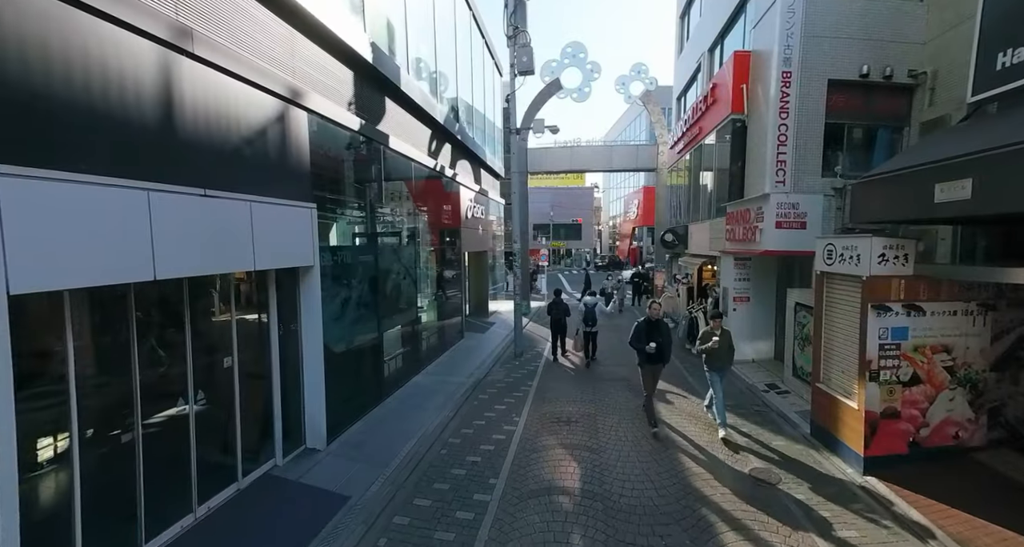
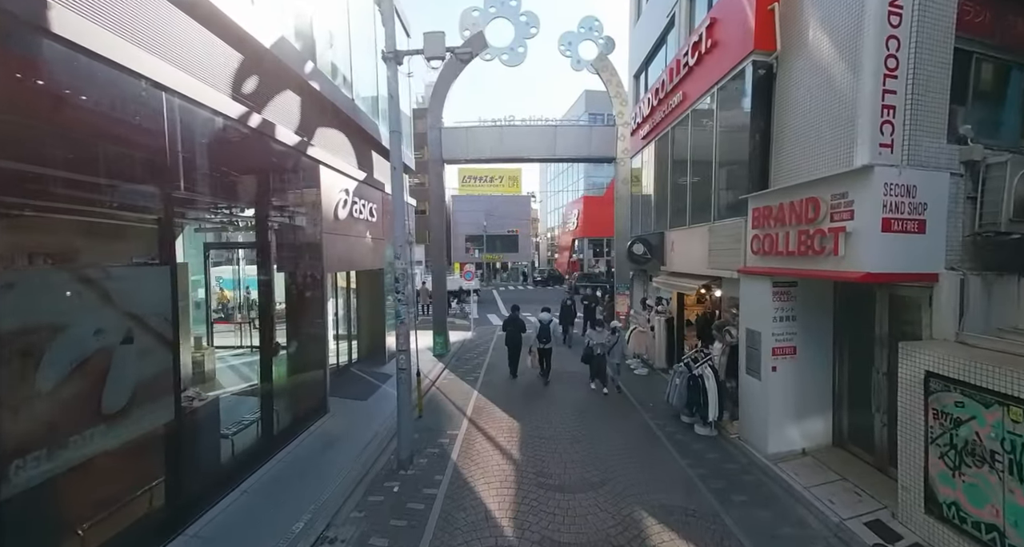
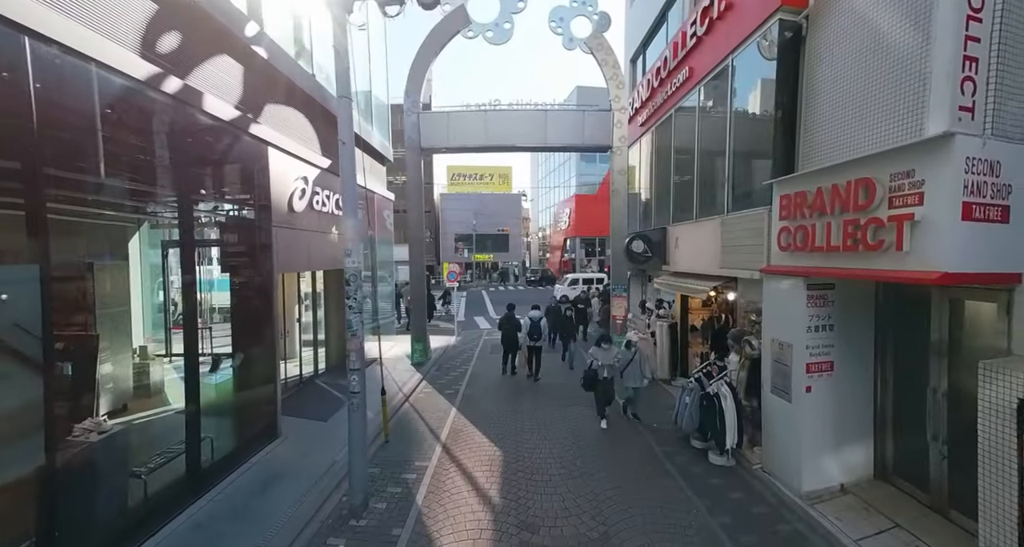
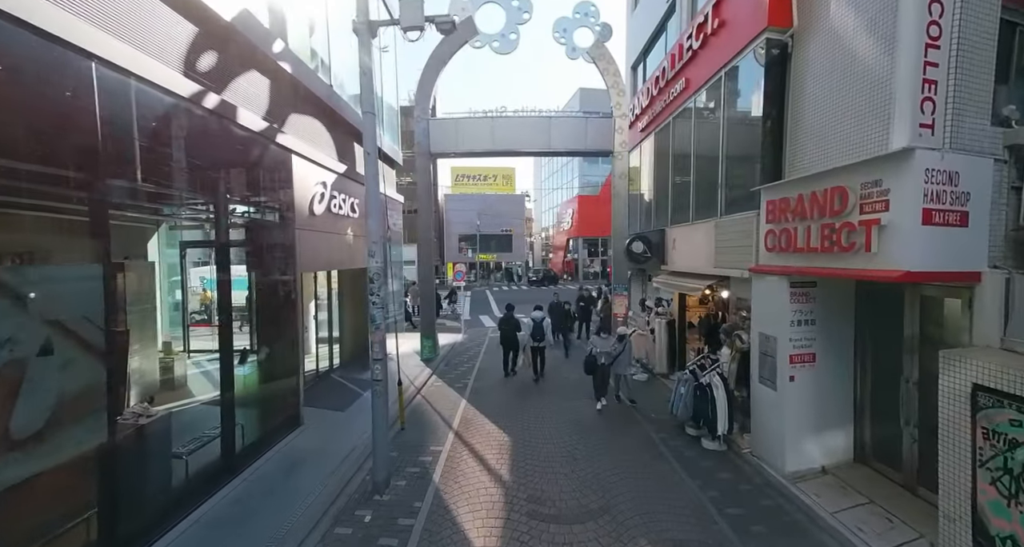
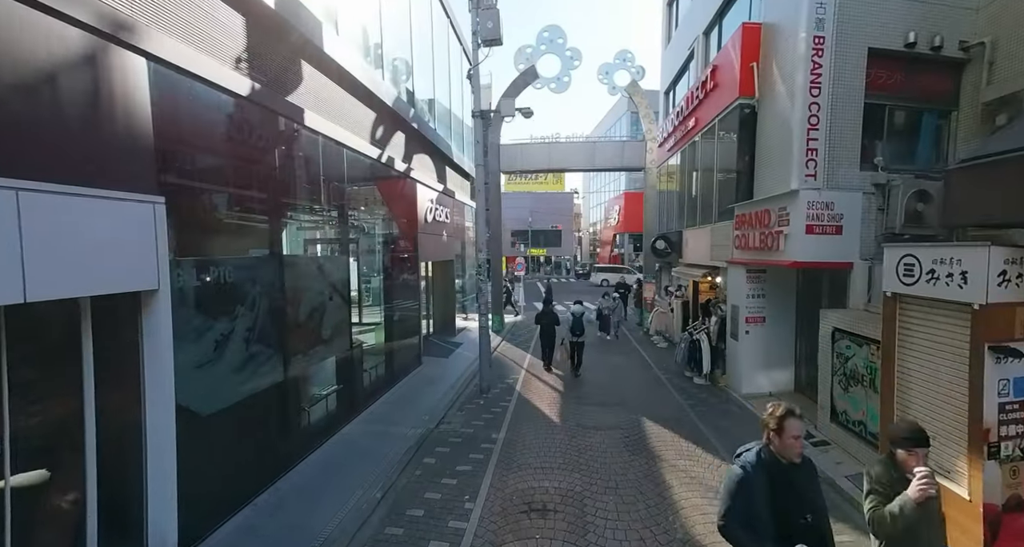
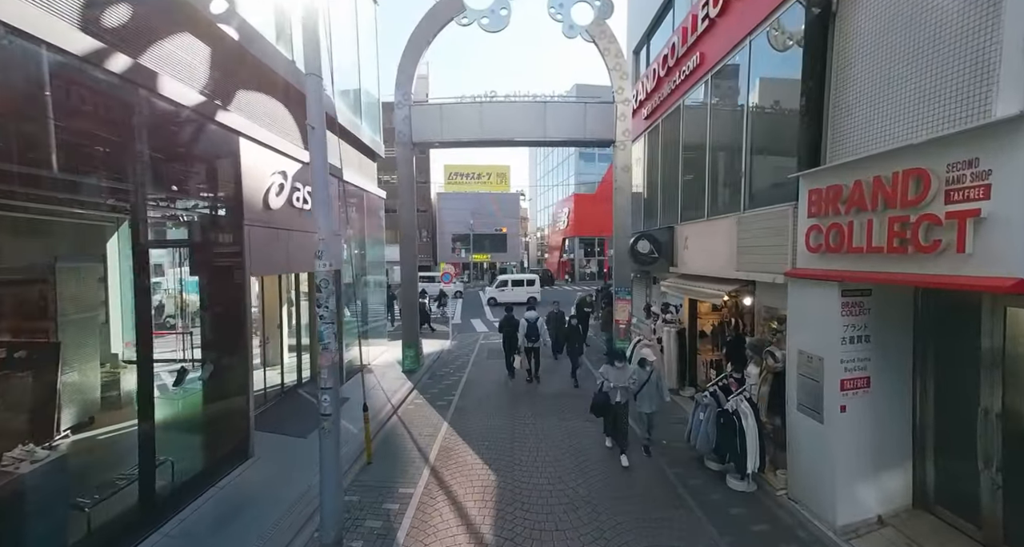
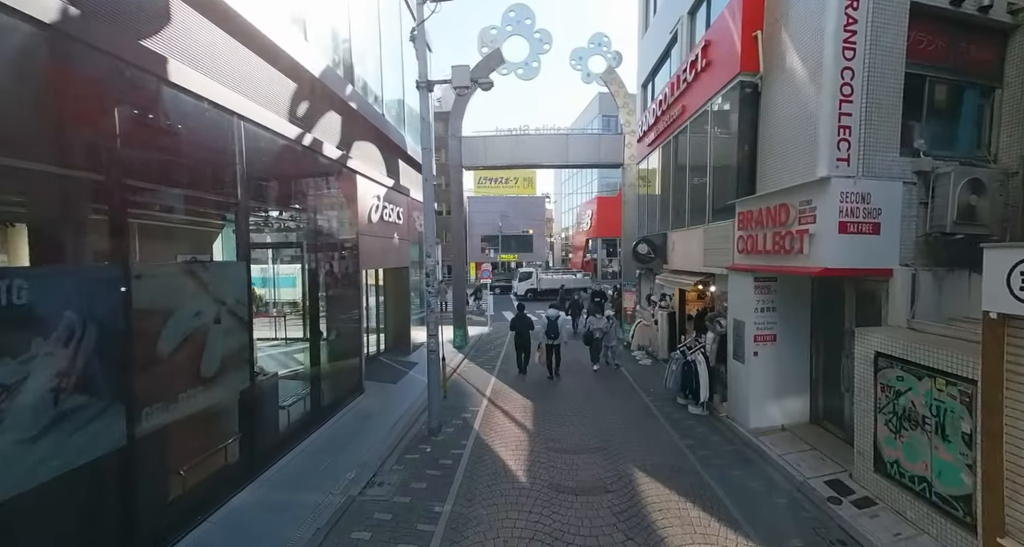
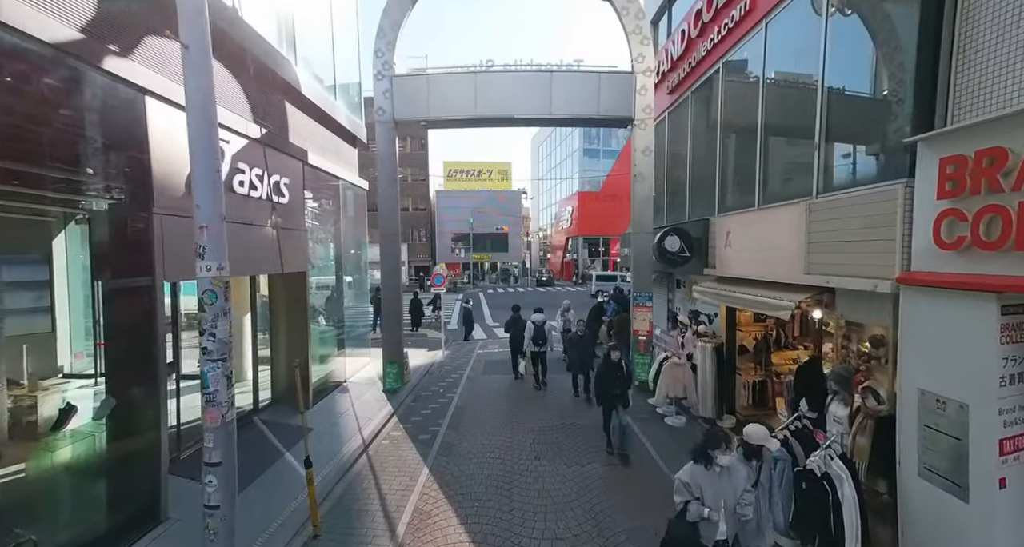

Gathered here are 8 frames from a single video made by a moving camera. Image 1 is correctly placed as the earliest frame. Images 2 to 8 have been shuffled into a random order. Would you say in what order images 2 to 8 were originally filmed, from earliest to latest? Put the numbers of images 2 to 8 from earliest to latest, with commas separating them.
5, 7, 2, 4, 3, 6, 8
